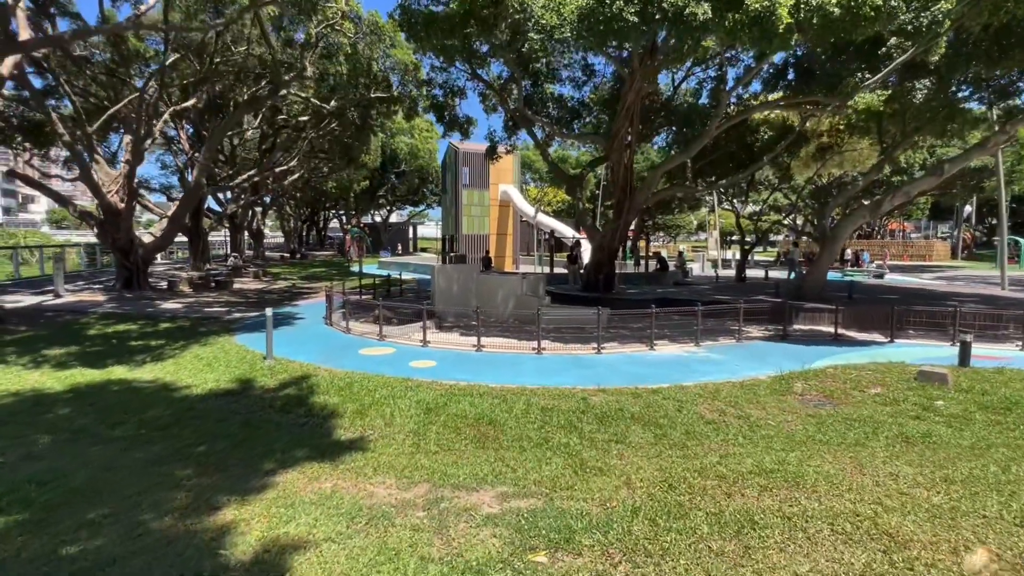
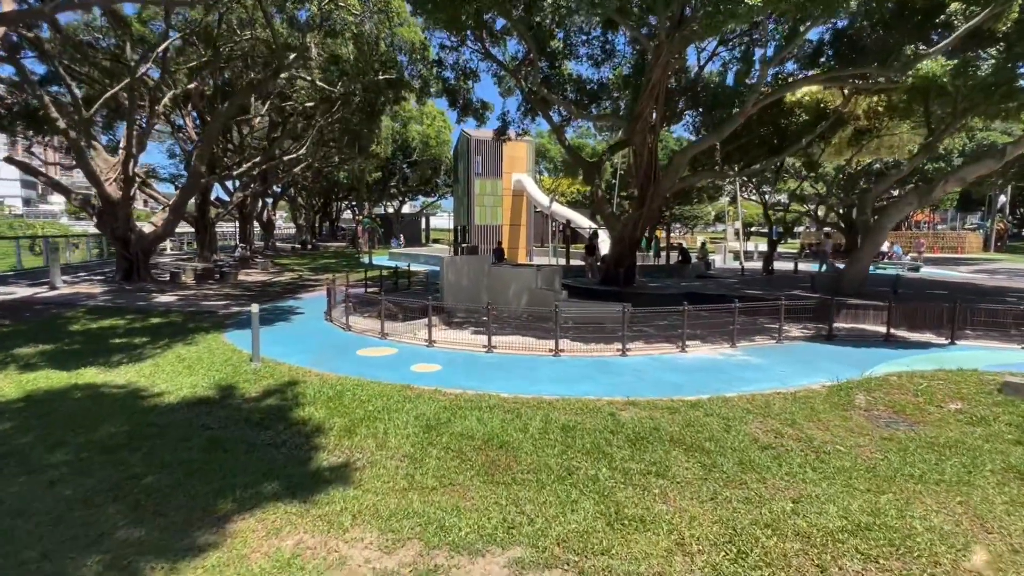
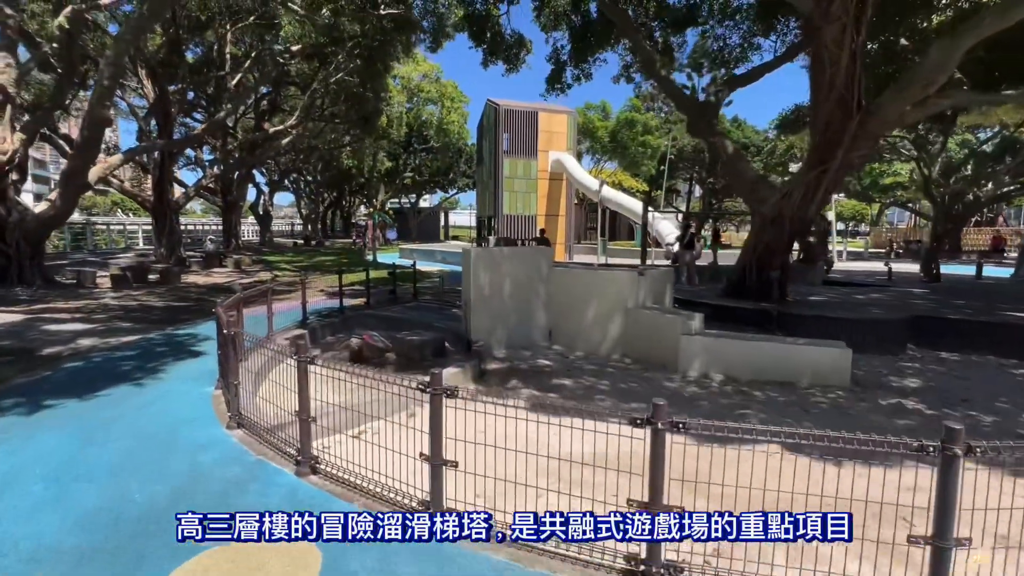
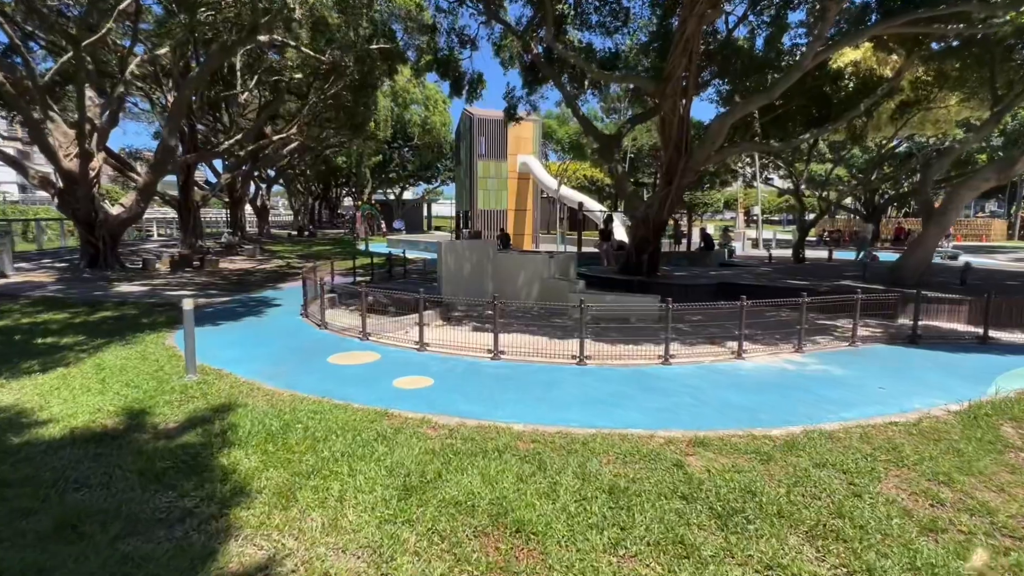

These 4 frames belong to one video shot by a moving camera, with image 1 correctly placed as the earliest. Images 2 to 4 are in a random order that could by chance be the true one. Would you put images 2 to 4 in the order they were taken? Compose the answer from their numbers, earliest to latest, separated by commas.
2, 4, 3
